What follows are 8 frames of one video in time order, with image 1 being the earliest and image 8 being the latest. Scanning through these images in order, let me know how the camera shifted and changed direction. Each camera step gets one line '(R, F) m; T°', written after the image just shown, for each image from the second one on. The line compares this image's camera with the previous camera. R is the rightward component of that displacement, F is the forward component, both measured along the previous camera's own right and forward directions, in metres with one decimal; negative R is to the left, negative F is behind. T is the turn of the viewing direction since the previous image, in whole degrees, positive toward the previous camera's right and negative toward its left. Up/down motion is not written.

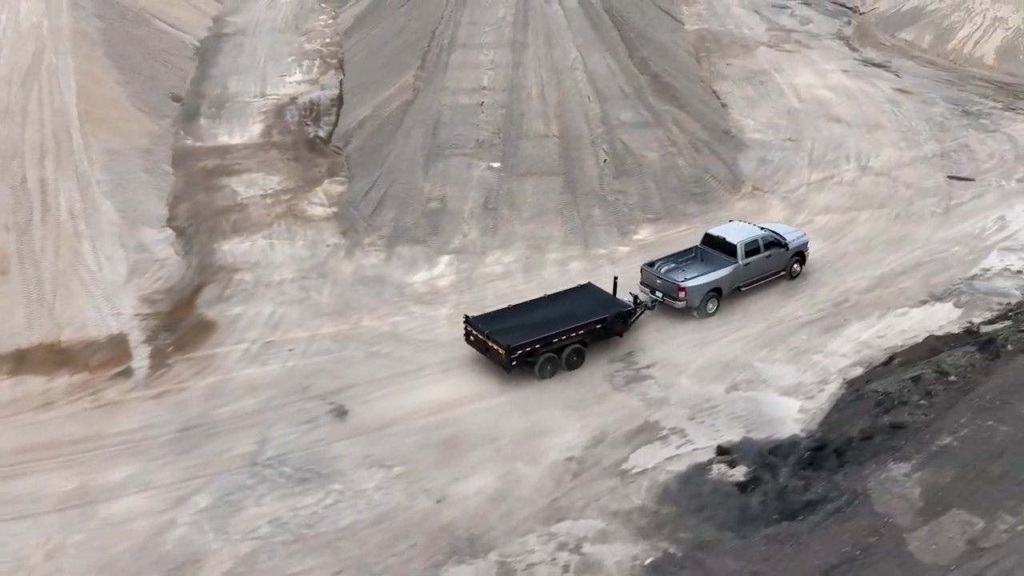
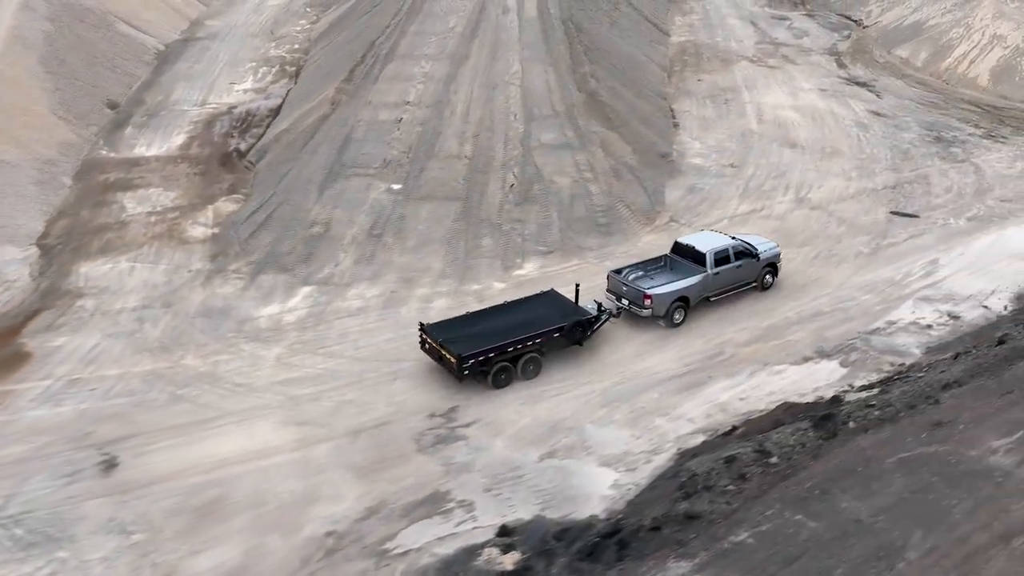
(+3.9, +1.8) m; -4°
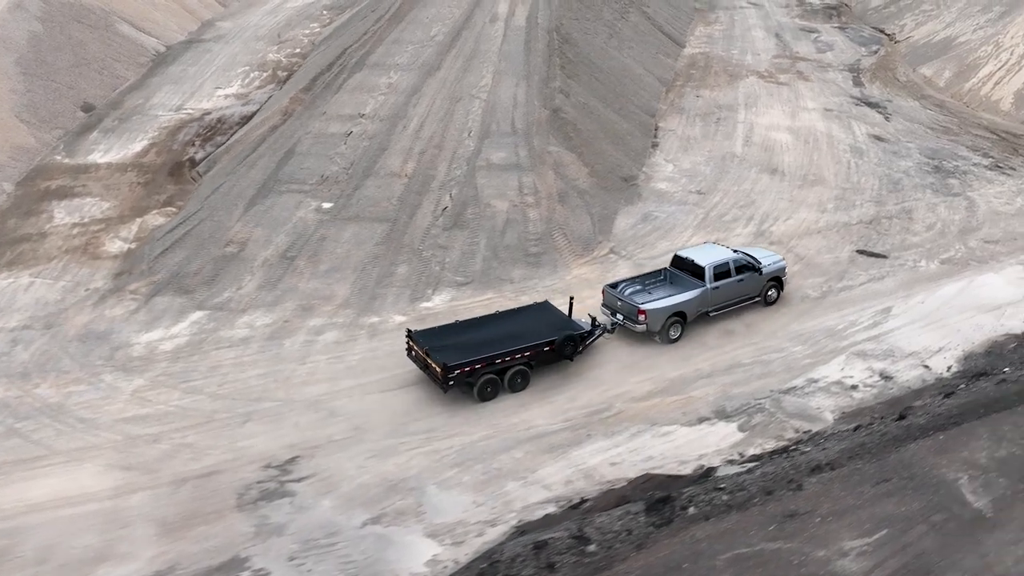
(+3.3, +1.6) m; -5°
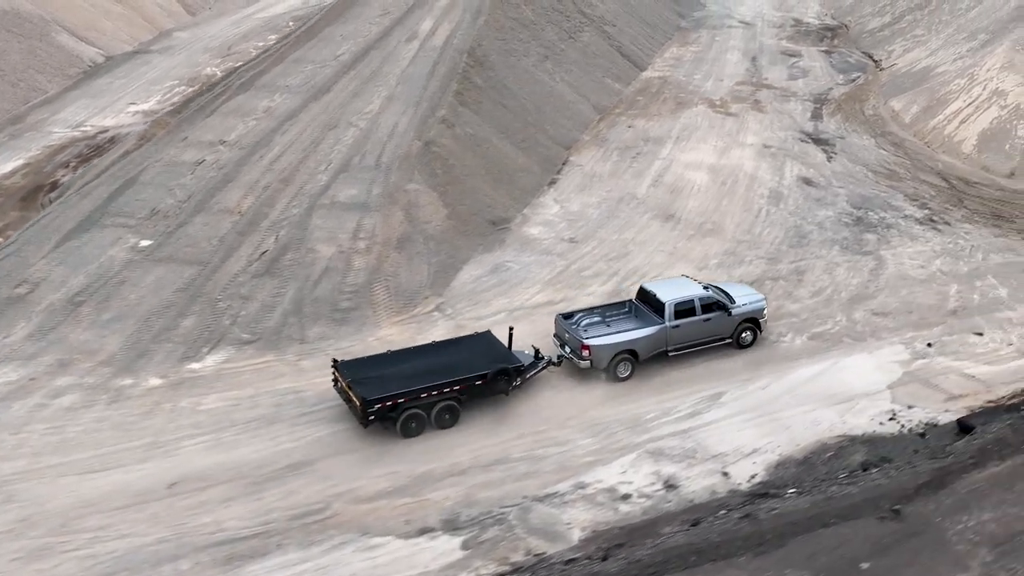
(+4.8, +2.6) m; -5°
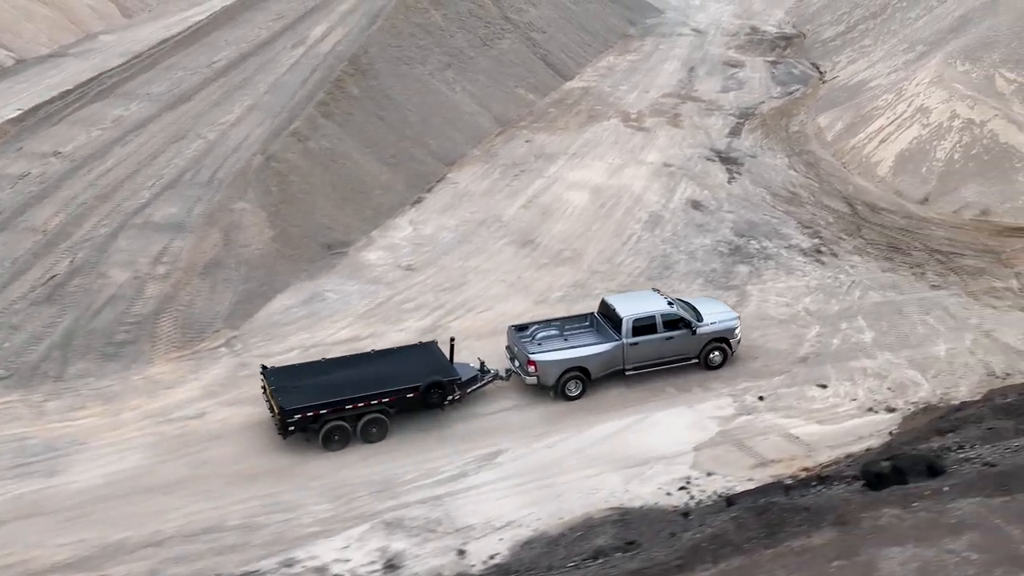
(+3.9, +2.0) m; -2°
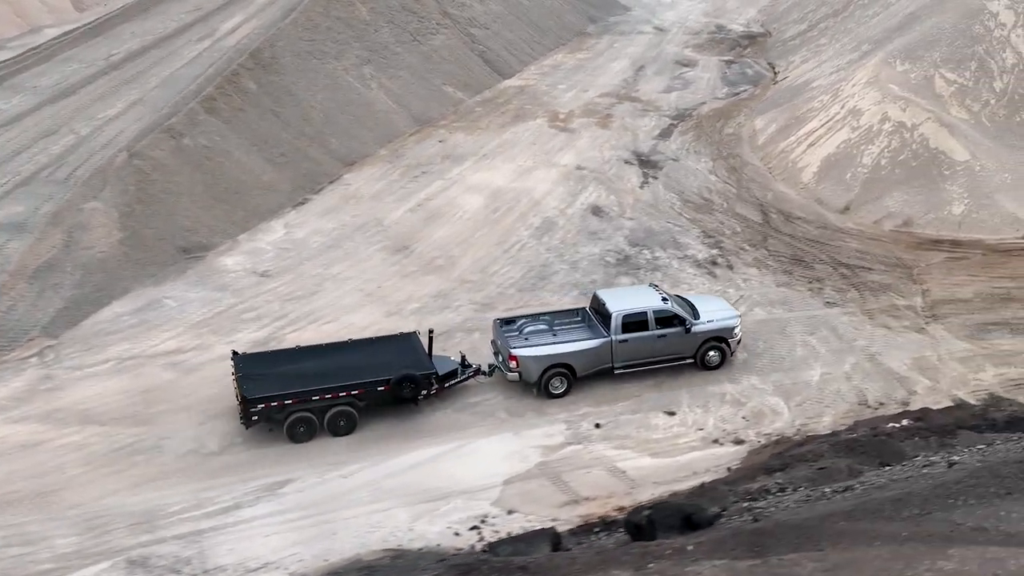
(+3.0, +1.5) m; -2°
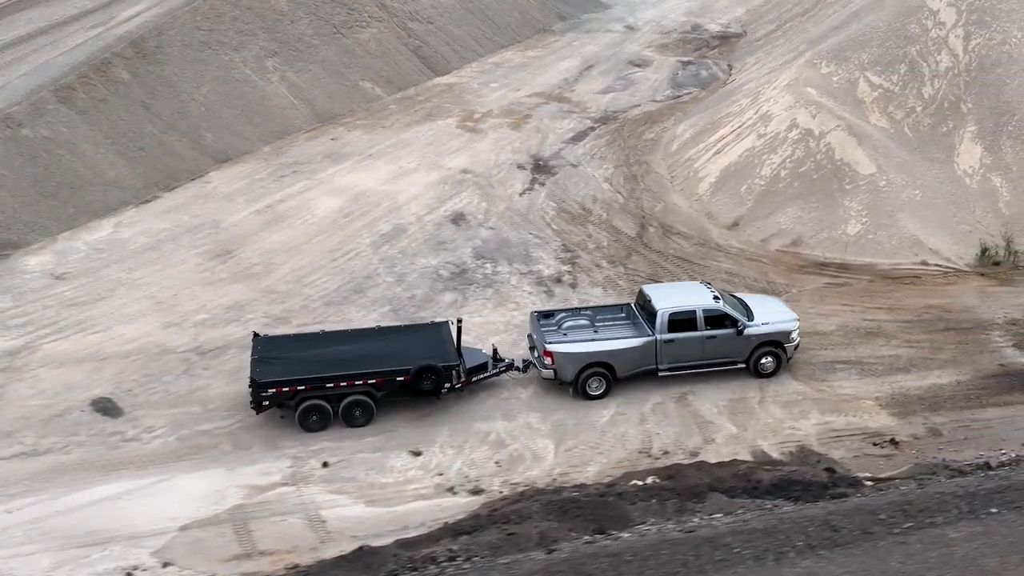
(+4.1, +2.0) m; -4°
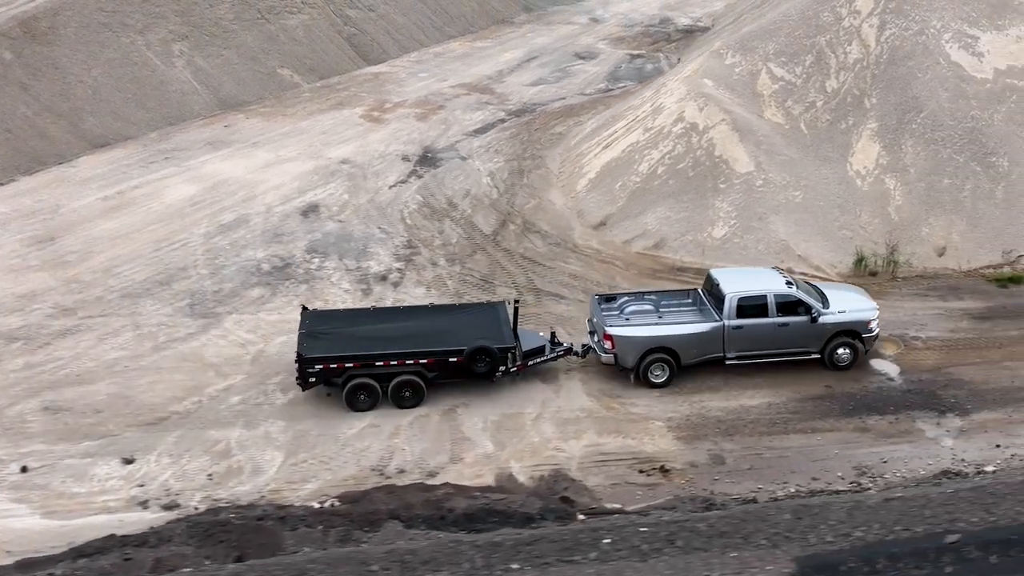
(+3.6, +1.5) m; -4°
